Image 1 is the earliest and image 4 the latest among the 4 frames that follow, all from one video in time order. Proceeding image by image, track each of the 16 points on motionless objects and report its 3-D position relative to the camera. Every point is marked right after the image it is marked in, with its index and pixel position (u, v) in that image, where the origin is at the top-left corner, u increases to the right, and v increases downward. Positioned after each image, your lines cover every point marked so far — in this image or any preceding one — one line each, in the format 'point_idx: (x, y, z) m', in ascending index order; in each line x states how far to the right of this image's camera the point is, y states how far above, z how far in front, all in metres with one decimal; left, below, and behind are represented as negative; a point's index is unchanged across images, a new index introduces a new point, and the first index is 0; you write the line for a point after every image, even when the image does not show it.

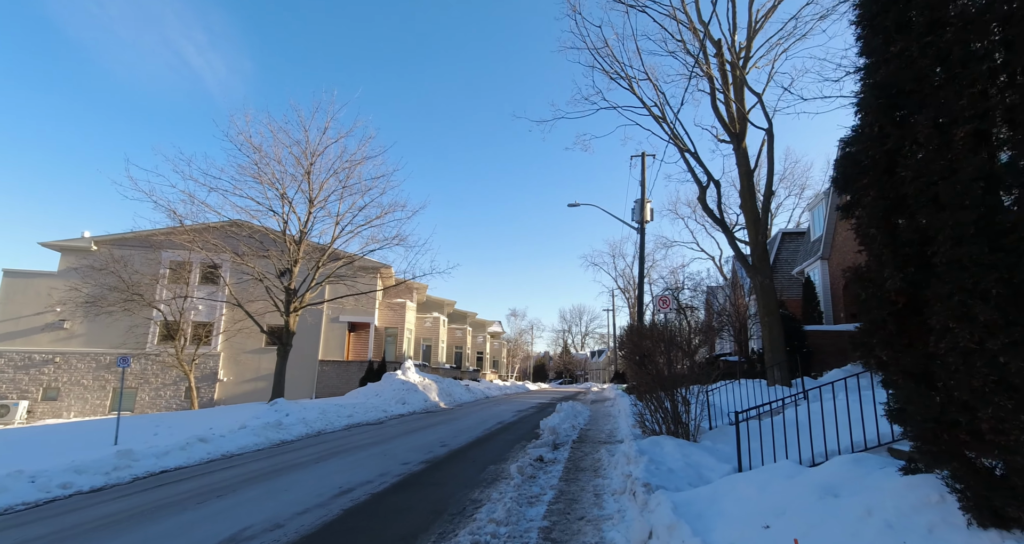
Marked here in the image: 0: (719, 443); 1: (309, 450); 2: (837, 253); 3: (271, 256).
0: (+2.6, -2.1, +6.7) m
1: (-3.3, -2.9, +8.6) m
2: (+11.3, +0.6, +18.7) m
3: (-7.5, +0.5, +16.5) m
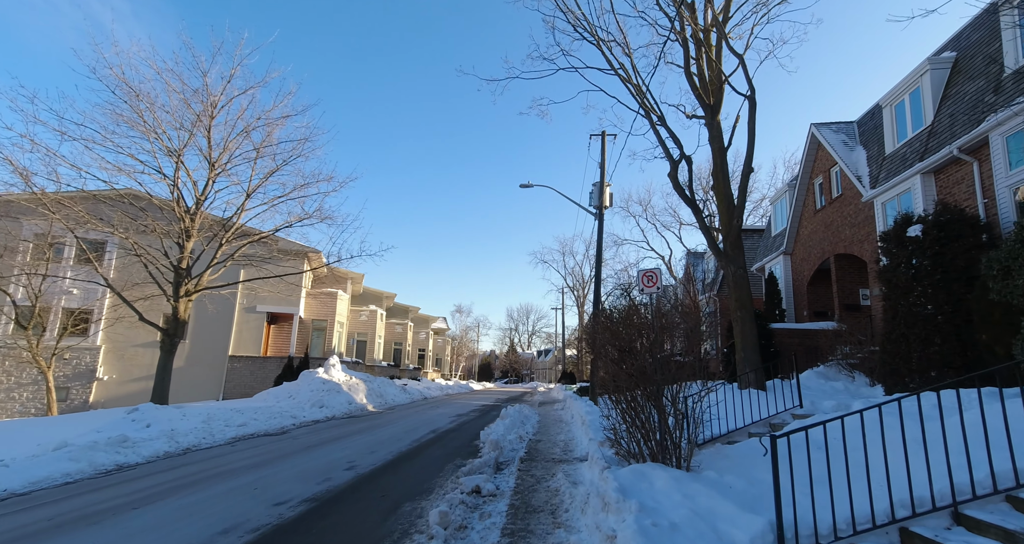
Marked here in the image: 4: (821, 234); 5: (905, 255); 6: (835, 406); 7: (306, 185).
0: (+1.9, -1.8, +4.7) m
1: (-4.1, -2.4, +6.1) m
2: (+9.5, +0.8, +17.5) m
3: (-9.0, +1.1, +13.5) m
4: (+9.3, +1.1, +16.0) m
5: (+6.9, +0.3, +9.3) m
6: (+4.5, -1.9, +7.5) m
7: (-5.9, +2.5, +15.3) m
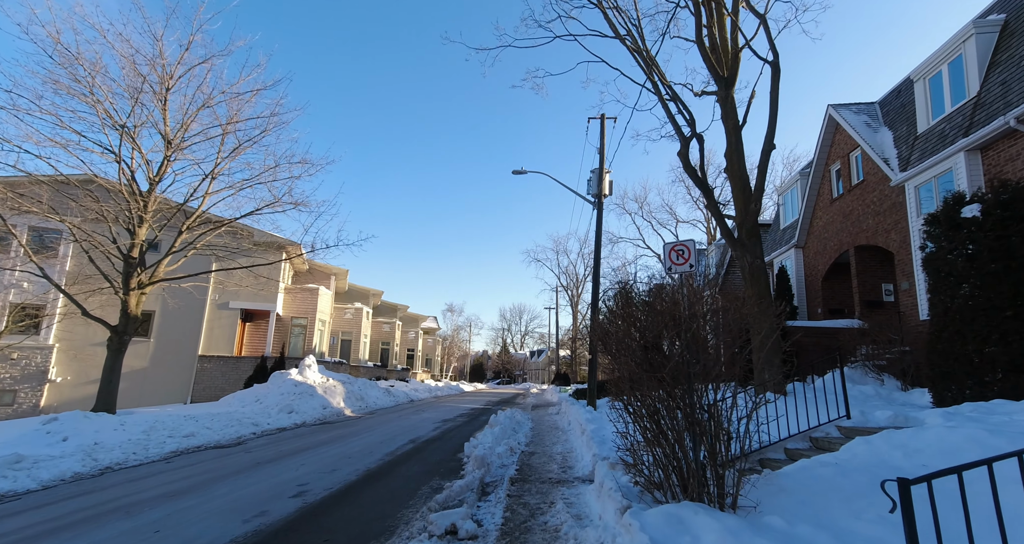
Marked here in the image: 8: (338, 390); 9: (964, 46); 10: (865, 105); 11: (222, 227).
0: (+1.8, -1.6, +3.4) m
1: (-4.2, -2.1, +4.6) m
2: (+9.2, +1.0, +16.3) m
3: (-9.2, +1.3, +12.0) m
4: (+9.0, +1.3, +14.8) m
5: (+6.7, +0.5, +8.0) m
6: (+4.4, -1.7, +6.2) m
7: (-6.1, +2.7, +13.9) m
8: (-5.4, -3.6, +16.4) m
9: (+8.6, +4.3, +10.2) m
10: (+9.6, +4.5, +14.5) m
11: (-7.6, +1.2, +14.0) m
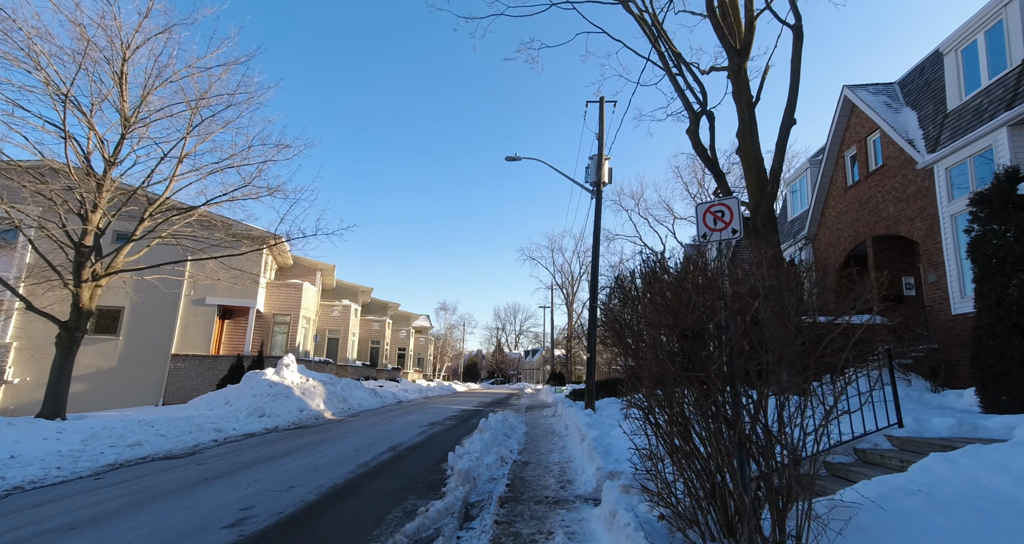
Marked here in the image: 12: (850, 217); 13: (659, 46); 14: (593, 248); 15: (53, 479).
0: (+1.7, -1.4, +2.3) m
1: (-4.3, -1.9, +3.5) m
2: (+9.0, +1.2, +15.3) m
3: (-9.4, +1.6, +10.9) m
4: (+8.9, +1.5, +13.8) m
5: (+6.6, +0.6, +7.0) m
6: (+4.3, -1.5, +5.2) m
7: (-6.3, +2.9, +12.8) m
8: (-5.6, -3.4, +15.3) m
9: (+8.5, +4.5, +9.2) m
10: (+9.4, +4.7, +13.5) m
11: (-7.8, +1.4, +12.9) m
12: (+8.9, +1.4, +14.0) m
13: (+2.8, +4.3, +10.1) m
14: (+2.5, +0.7, +16.2) m
15: (-5.2, -2.3, +6.1) m
